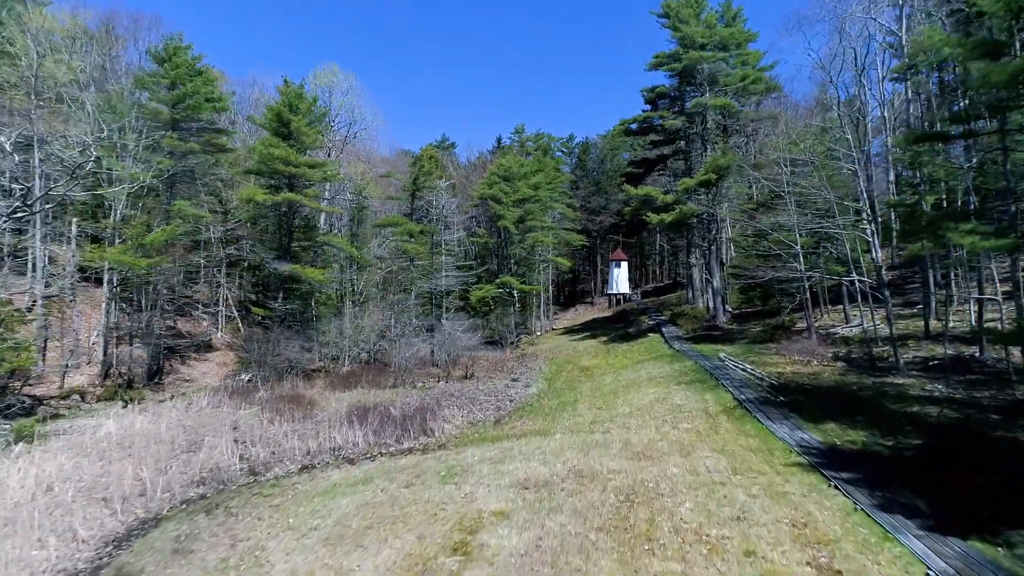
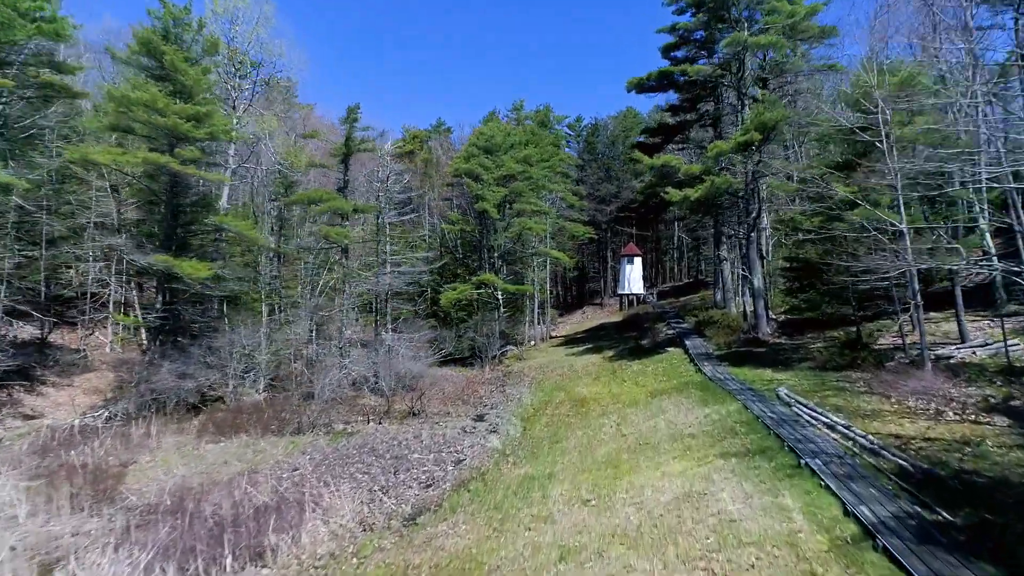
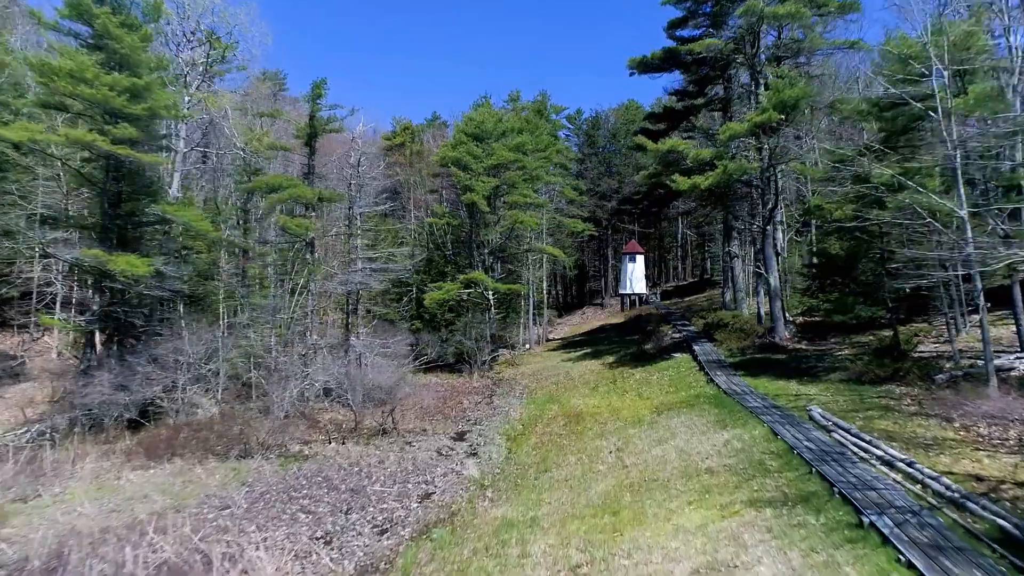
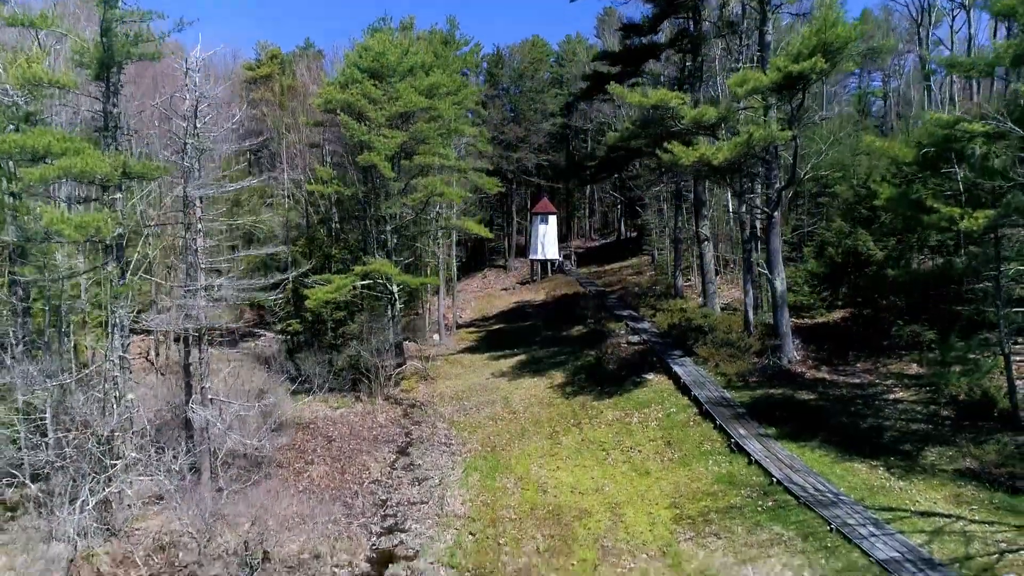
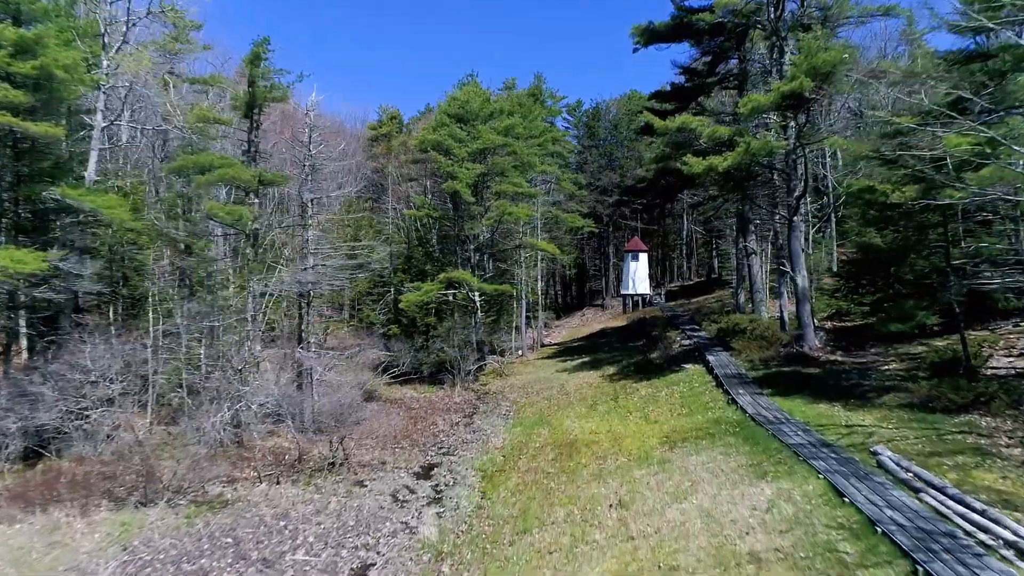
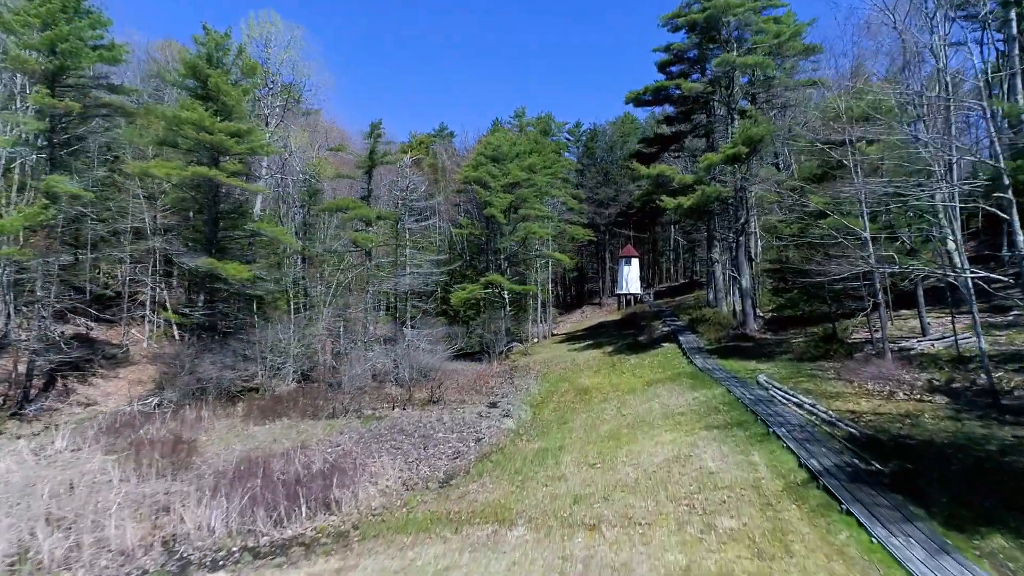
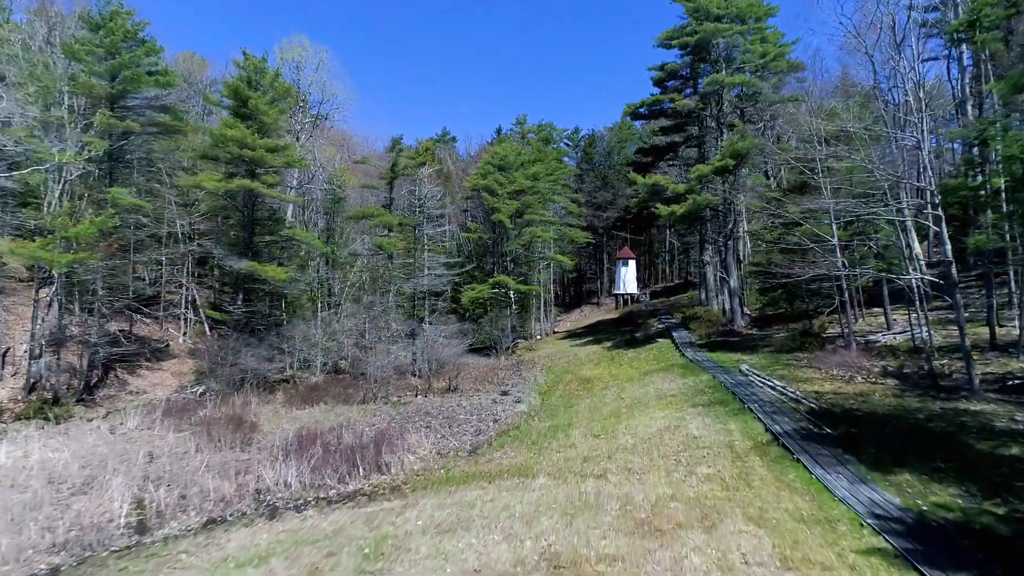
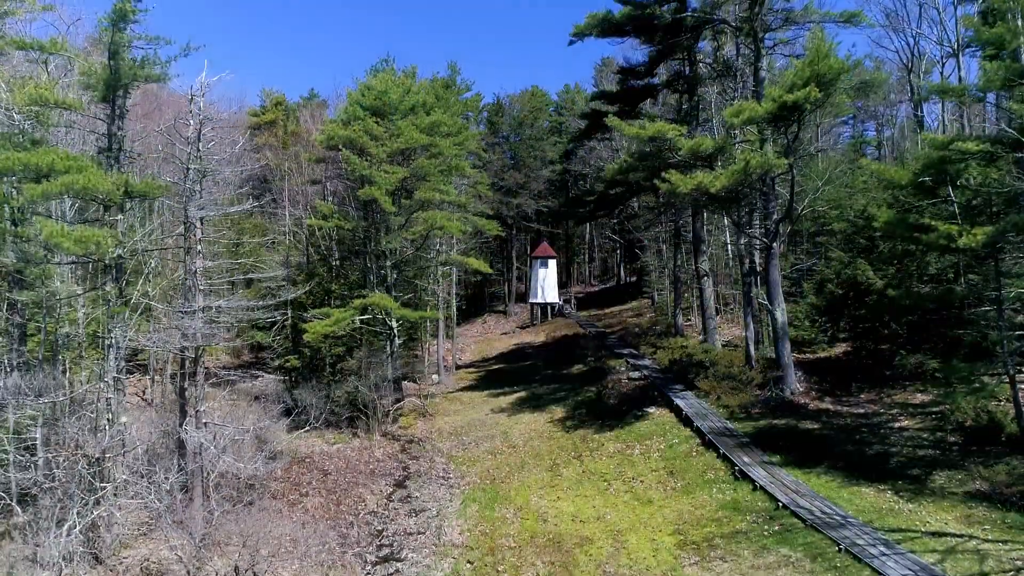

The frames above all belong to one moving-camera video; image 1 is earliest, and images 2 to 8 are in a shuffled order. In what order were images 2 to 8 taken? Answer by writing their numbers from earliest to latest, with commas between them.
7, 6, 2, 3, 5, 8, 4
